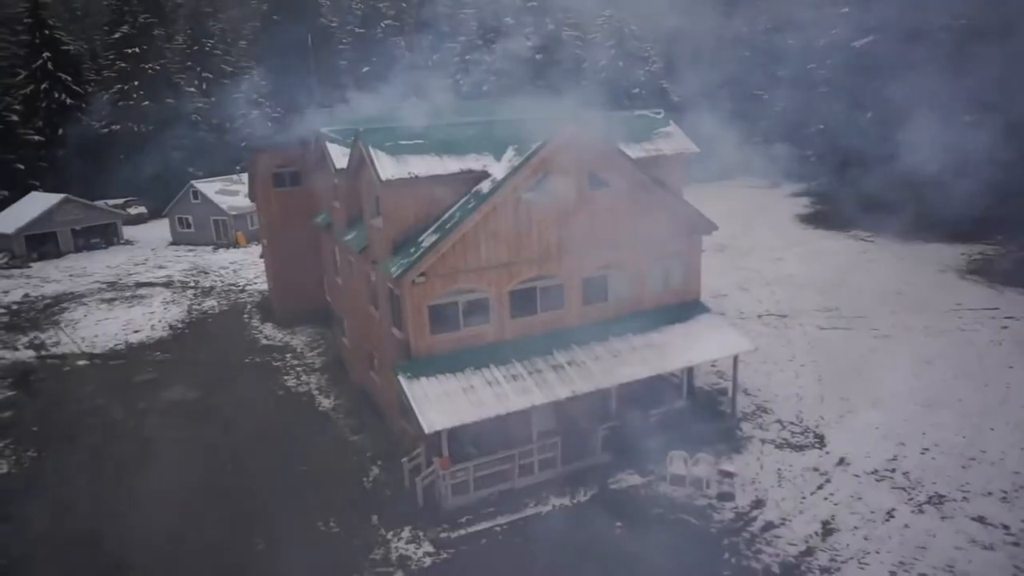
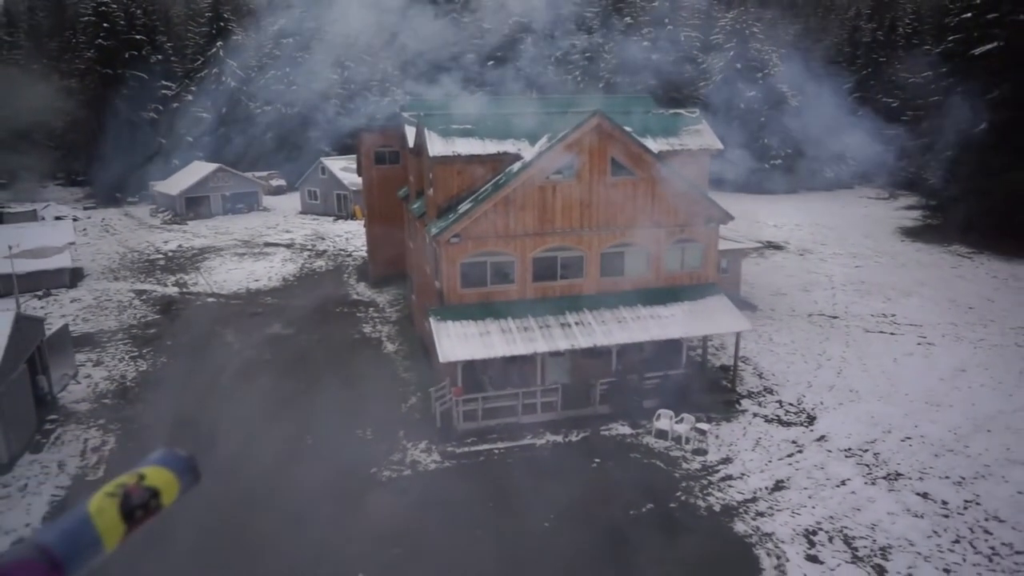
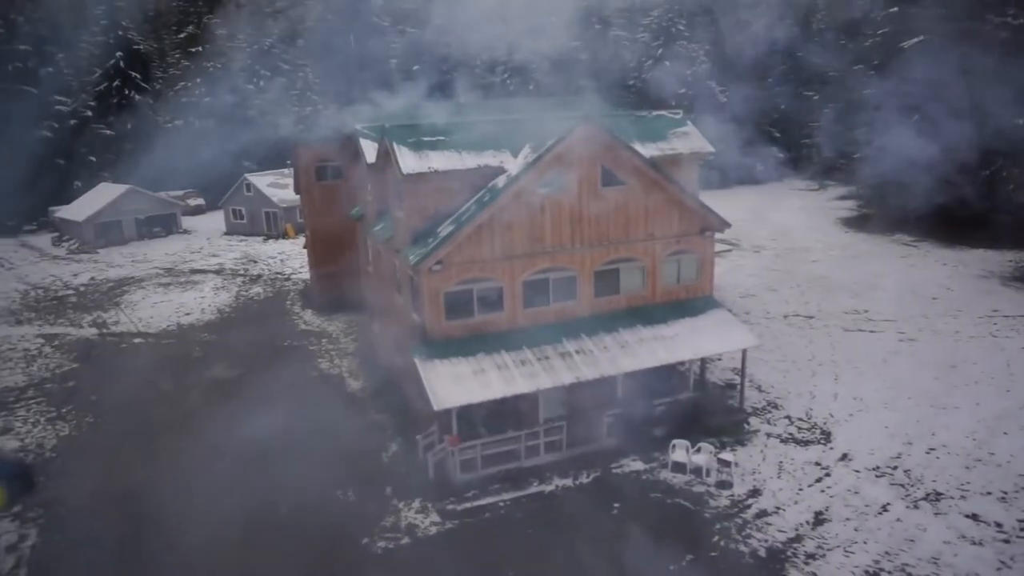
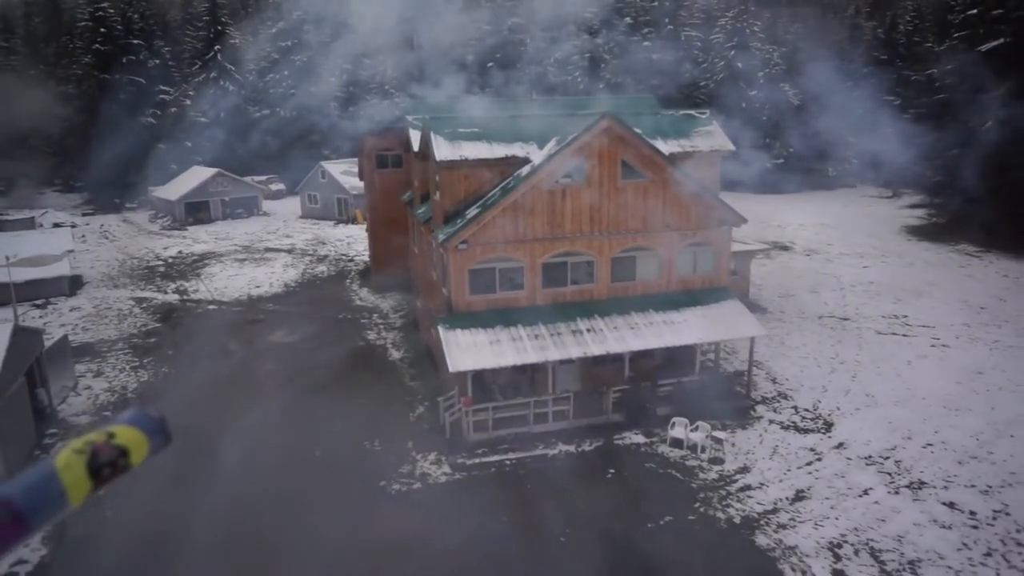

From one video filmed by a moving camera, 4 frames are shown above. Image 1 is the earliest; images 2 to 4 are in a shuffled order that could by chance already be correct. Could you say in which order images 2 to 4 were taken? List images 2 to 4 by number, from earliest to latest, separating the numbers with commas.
3, 4, 2
